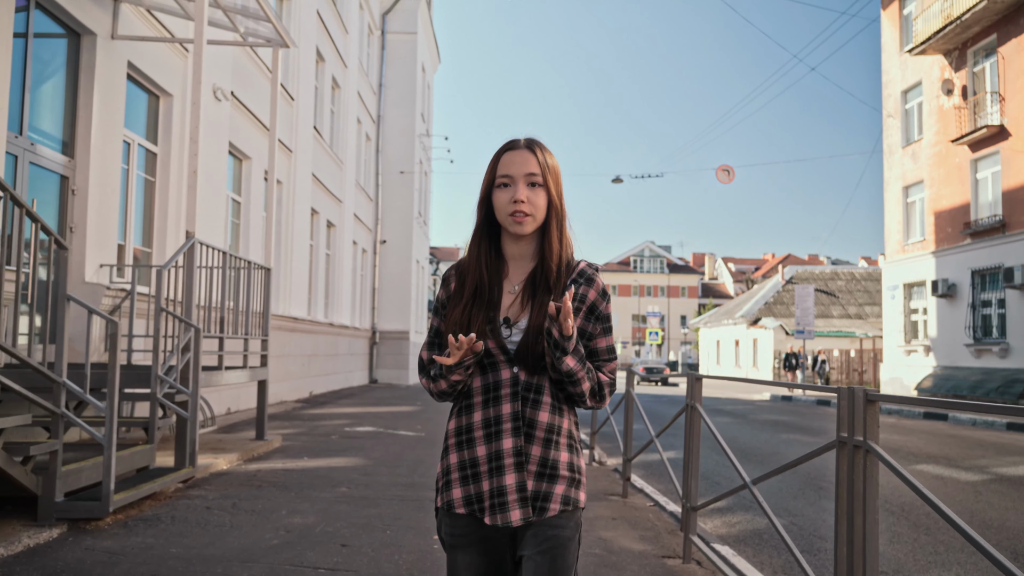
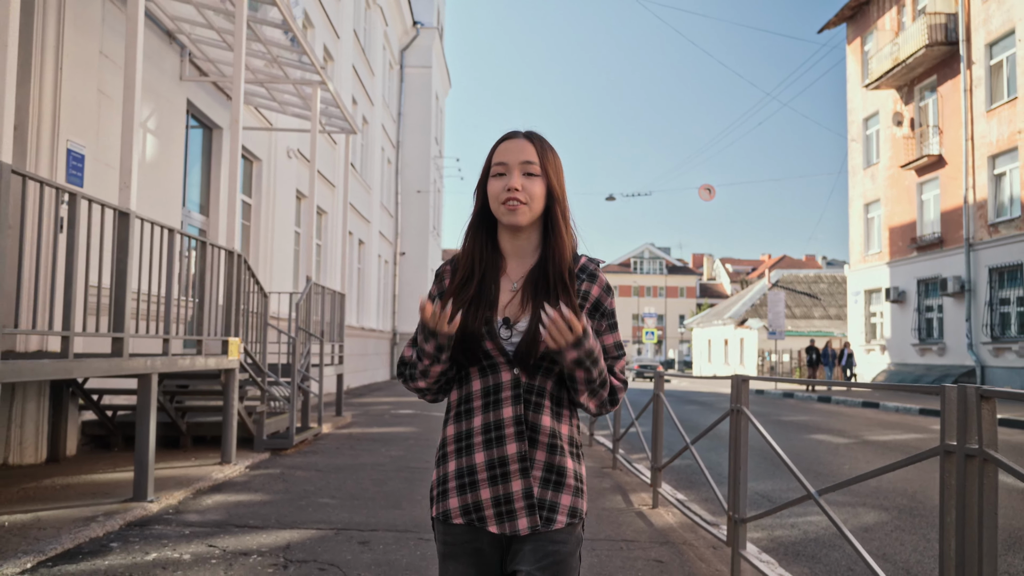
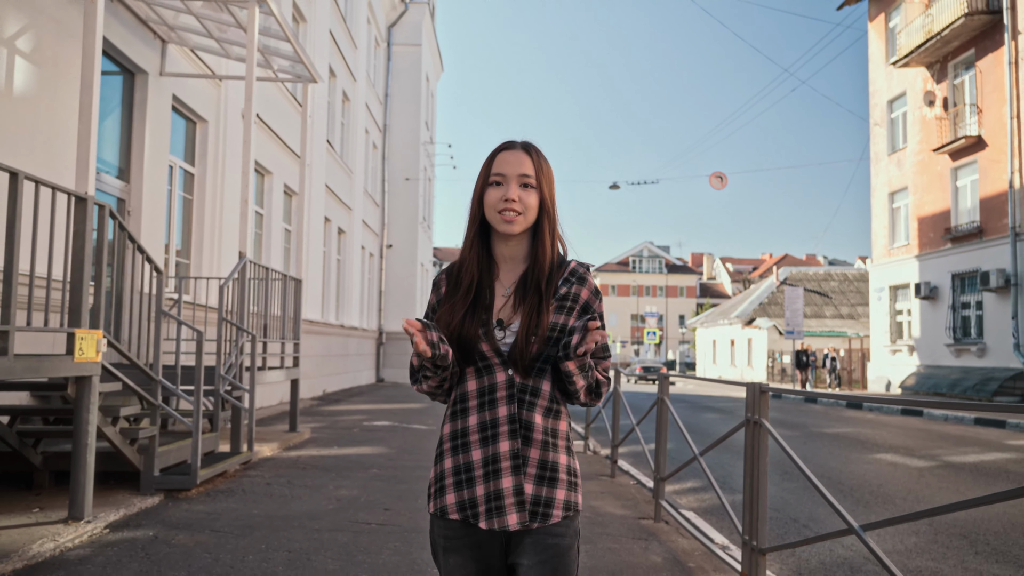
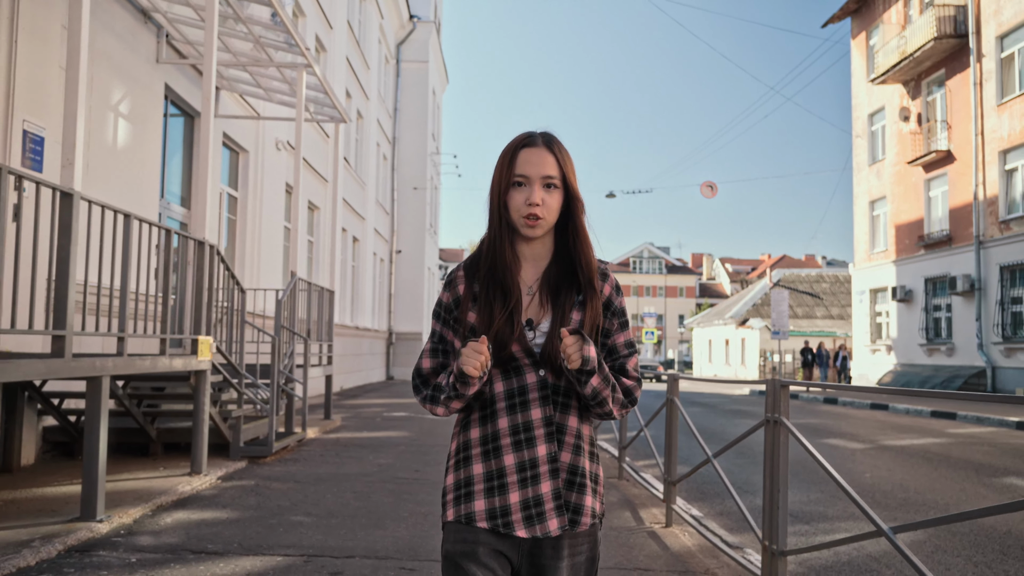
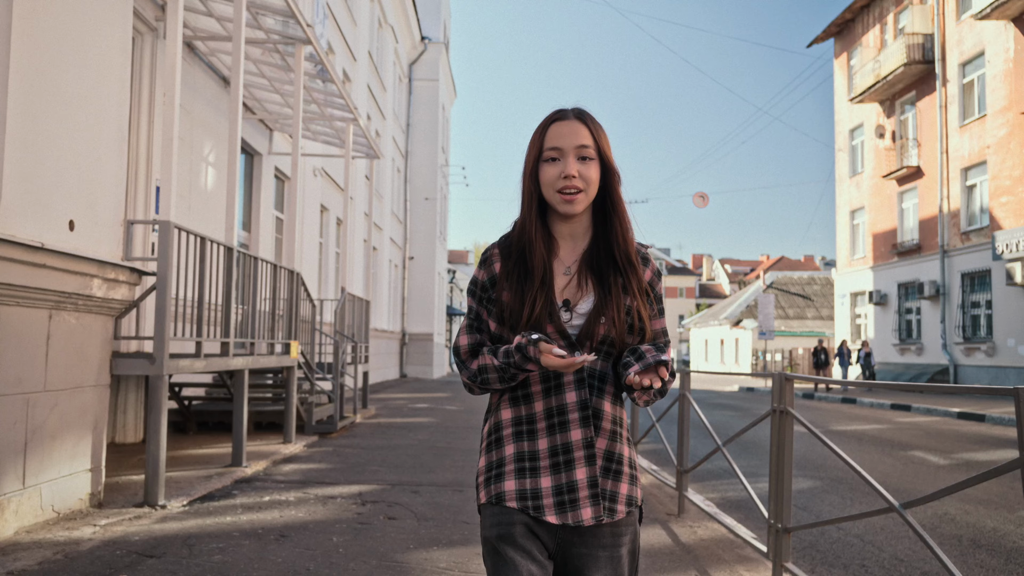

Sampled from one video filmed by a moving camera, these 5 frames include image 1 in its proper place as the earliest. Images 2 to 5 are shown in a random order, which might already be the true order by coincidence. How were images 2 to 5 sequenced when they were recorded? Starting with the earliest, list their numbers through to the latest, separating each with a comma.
3, 4, 2, 5
